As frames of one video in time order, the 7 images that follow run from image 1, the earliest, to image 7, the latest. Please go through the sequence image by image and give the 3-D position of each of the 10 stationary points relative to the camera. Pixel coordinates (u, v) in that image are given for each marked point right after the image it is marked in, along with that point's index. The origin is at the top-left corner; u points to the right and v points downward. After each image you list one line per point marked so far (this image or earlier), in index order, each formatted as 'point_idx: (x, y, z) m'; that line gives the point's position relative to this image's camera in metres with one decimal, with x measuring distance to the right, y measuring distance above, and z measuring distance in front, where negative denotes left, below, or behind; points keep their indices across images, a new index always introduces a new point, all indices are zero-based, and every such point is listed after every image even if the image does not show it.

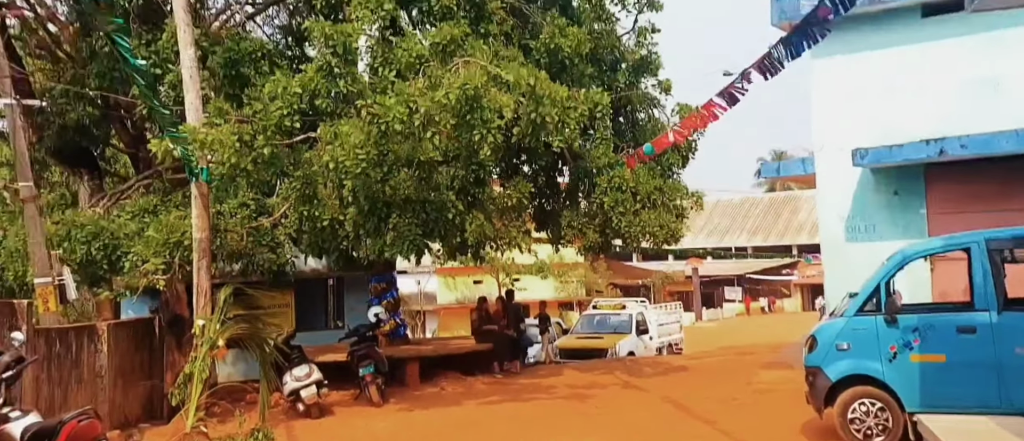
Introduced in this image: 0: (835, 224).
0: (+3.6, 0.0, +9.4) m
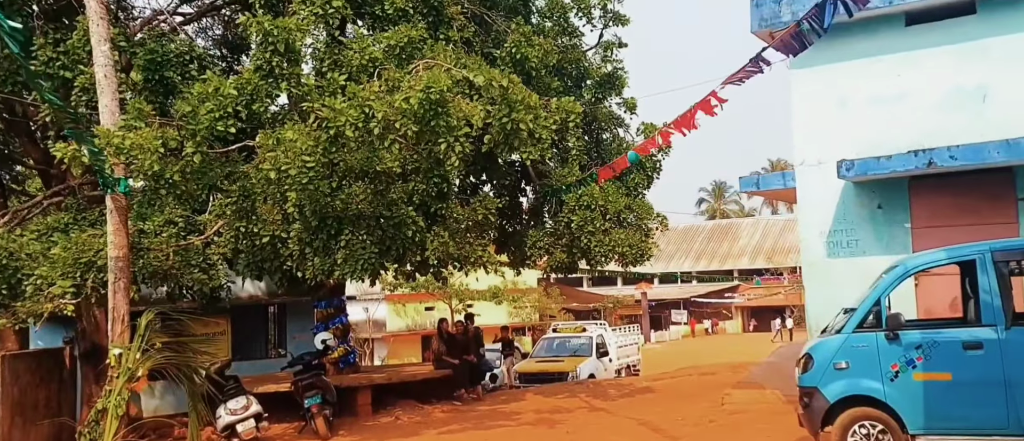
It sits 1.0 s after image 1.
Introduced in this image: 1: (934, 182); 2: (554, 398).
0: (+3.1, -0.2, +8.8) m
1: (+4.1, +0.4, +8.2) m
2: (+0.7, -2.9, +14.0) m
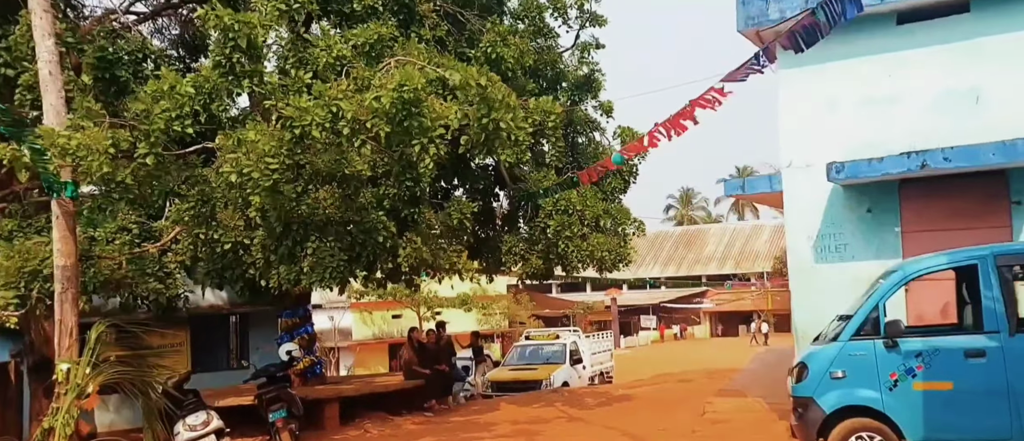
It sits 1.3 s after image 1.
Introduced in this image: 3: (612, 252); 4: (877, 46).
0: (+2.9, -0.2, +8.5) m
1: (+3.9, +0.4, +8.0) m
2: (+0.3, -3.0, +13.6) m
3: (+1.3, -0.4, +11.2) m
4: (+3.6, +1.8, +8.3) m
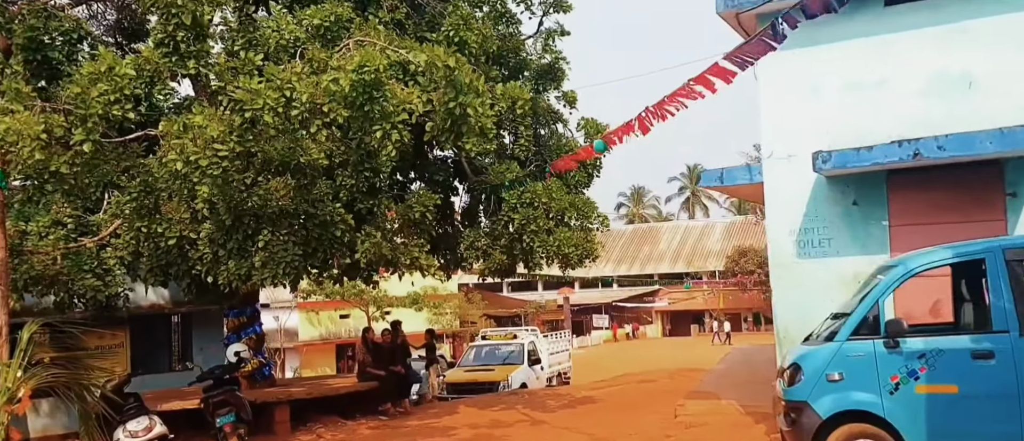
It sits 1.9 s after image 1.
0: (+2.6, -0.2, +8.2) m
1: (+3.7, +0.4, +7.7) m
2: (-0.4, -2.9, +13.1) m
3: (+0.9, -0.4, +10.8) m
4: (+3.4, +1.8, +8.0) m
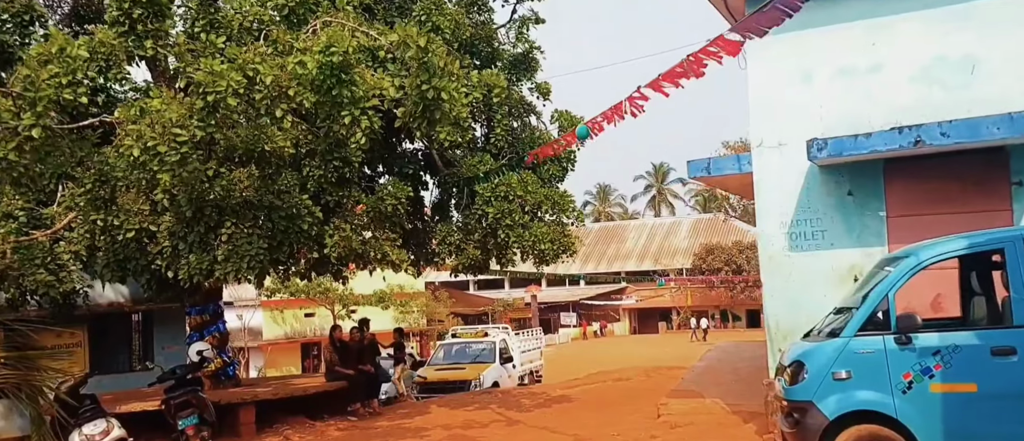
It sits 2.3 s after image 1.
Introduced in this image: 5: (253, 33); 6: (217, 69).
0: (+2.4, -0.1, +7.9) m
1: (+3.5, +0.5, +7.4) m
2: (-0.7, -2.8, +12.7) m
3: (+0.6, -0.3, +10.4) m
4: (+3.2, +1.9, +7.8) m
5: (-2.6, +1.9, +8.5) m
6: (-2.4, +1.3, +7.0) m
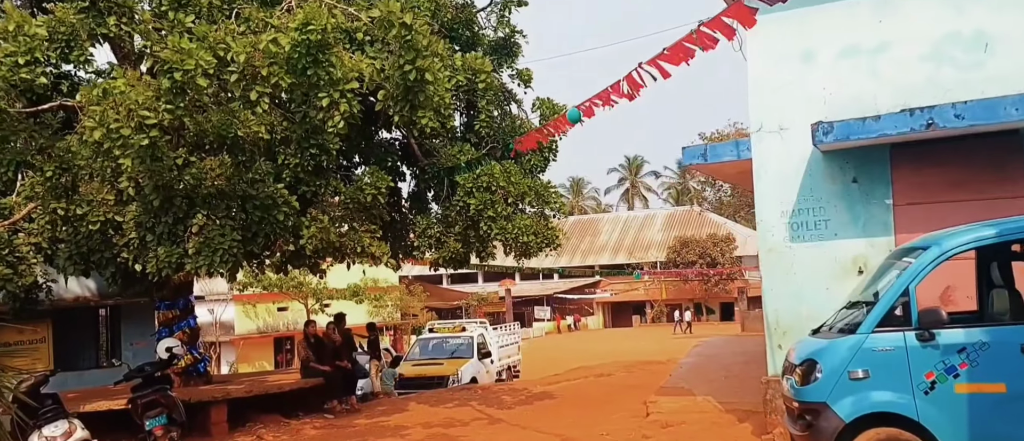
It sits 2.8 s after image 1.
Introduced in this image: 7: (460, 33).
0: (+2.3, 0.0, +7.6) m
1: (+3.4, +0.6, +7.1) m
2: (-1.0, -2.7, +12.3) m
3: (+0.4, -0.2, +10.0) m
4: (+3.1, +2.0, +7.4) m
5: (-2.7, +2.0, +8.0) m
6: (-2.5, +1.4, +6.5) m
7: (-0.6, +2.5, +11.1) m
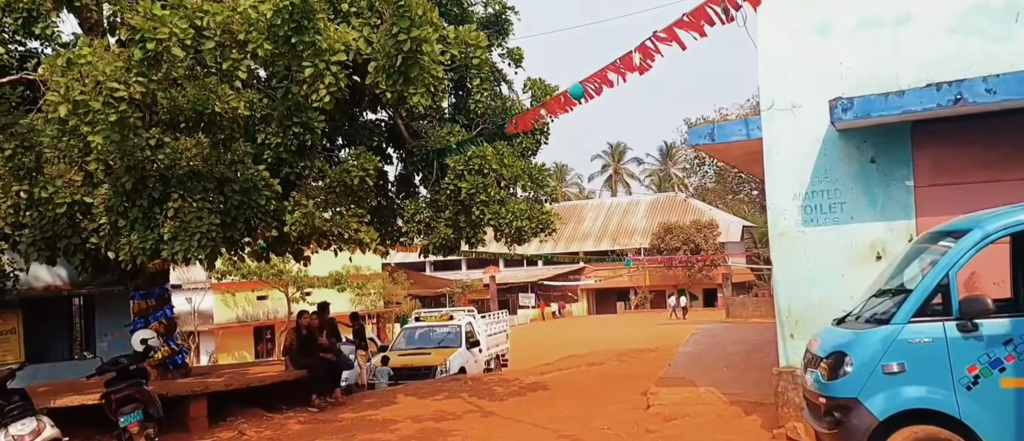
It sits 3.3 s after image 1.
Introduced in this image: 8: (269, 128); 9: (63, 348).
0: (+2.3, +0.1, +7.2) m
1: (+3.4, +0.7, +6.7) m
2: (-1.1, -2.5, +11.8) m
3: (+0.3, 0.0, +9.6) m
4: (+3.1, +2.1, +7.0) m
5: (-2.7, +2.1, +7.4) m
6: (-2.5, +1.5, +6.0) m
7: (-0.7, +2.7, +10.6) m
8: (-2.2, +0.8, +7.8) m
9: (-6.6, -1.9, +12.3) m
